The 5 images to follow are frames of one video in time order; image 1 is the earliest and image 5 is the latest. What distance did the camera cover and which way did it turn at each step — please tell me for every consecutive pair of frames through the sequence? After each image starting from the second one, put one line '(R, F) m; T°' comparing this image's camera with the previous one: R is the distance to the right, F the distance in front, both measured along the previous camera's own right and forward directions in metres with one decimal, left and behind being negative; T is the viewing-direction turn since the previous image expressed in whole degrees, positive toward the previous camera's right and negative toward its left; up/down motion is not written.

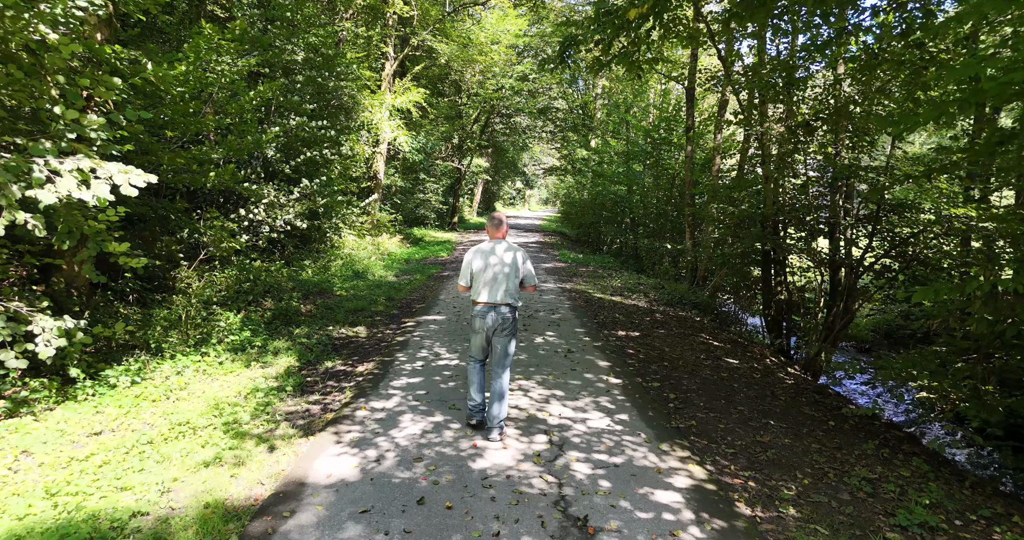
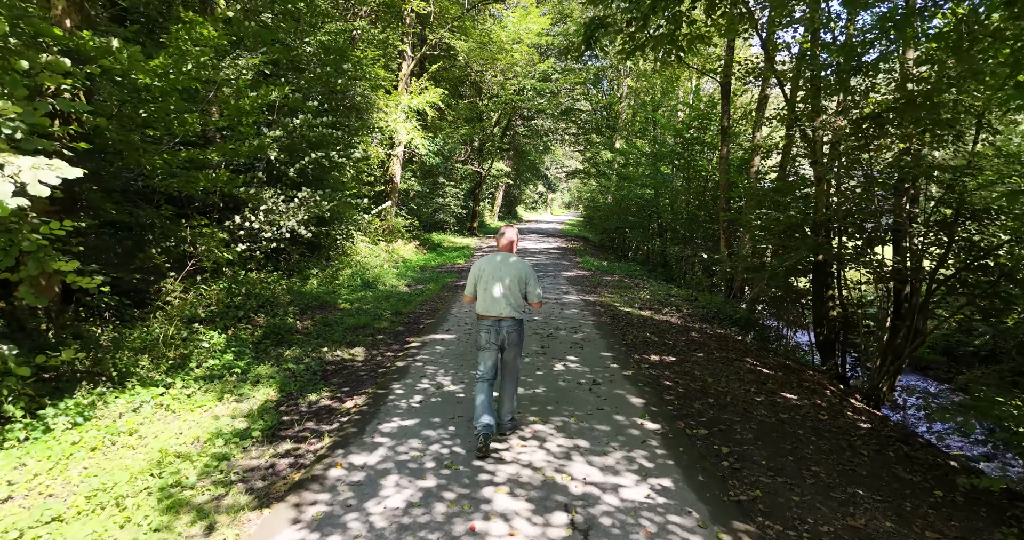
(+0.1, +1.0) m; -2°
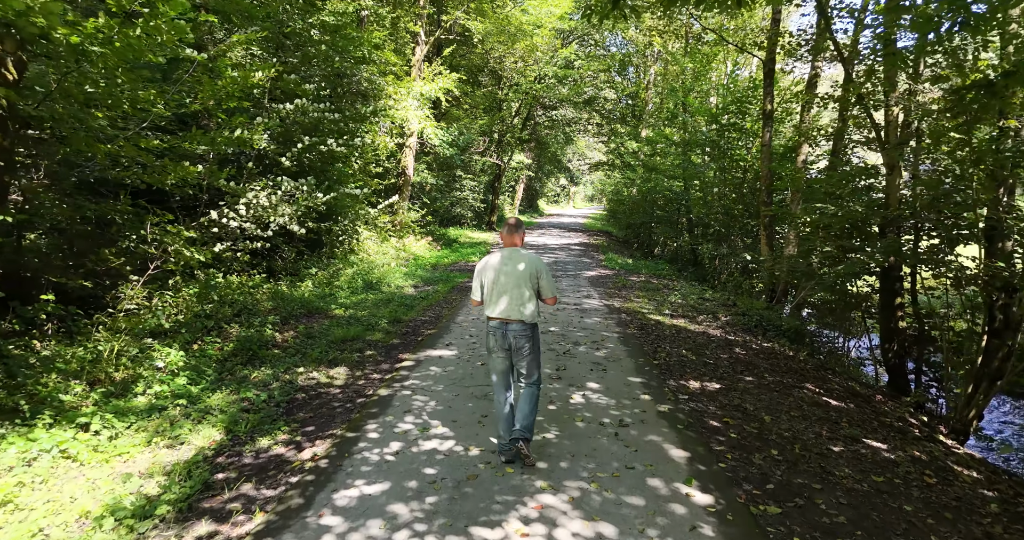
(+0.1, +1.3) m; -2°
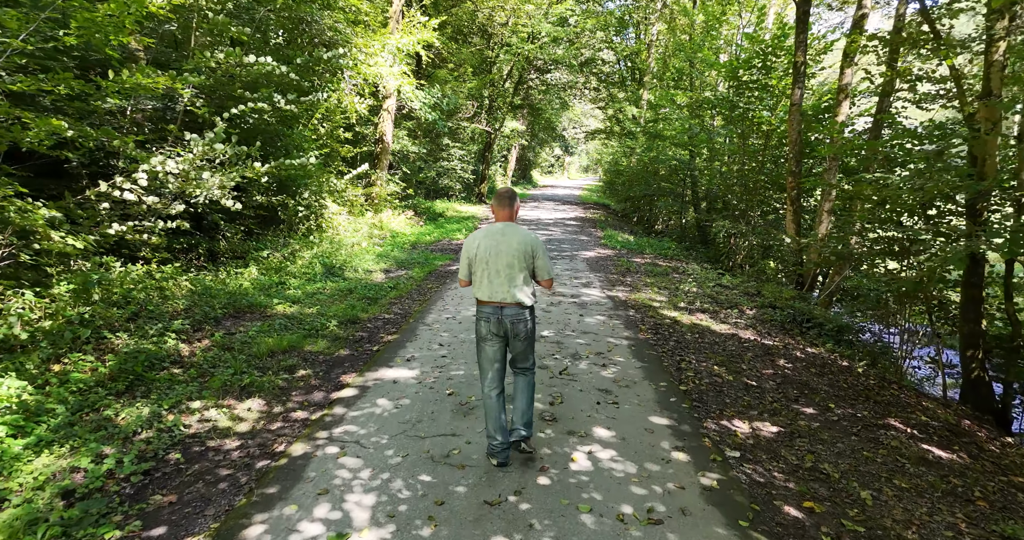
(+0.1, +1.8) m; +1°
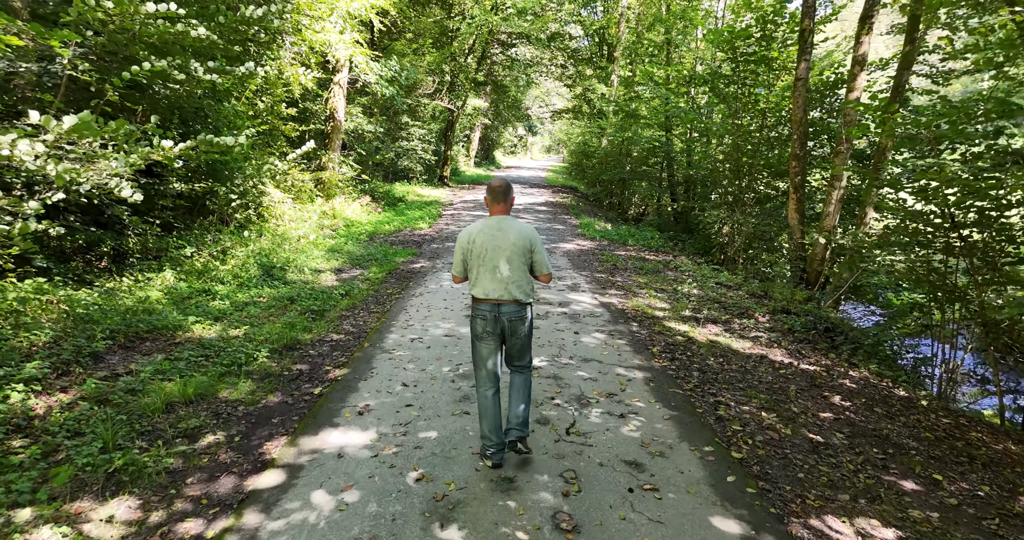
(-0.2, +1.5) m; +4°
